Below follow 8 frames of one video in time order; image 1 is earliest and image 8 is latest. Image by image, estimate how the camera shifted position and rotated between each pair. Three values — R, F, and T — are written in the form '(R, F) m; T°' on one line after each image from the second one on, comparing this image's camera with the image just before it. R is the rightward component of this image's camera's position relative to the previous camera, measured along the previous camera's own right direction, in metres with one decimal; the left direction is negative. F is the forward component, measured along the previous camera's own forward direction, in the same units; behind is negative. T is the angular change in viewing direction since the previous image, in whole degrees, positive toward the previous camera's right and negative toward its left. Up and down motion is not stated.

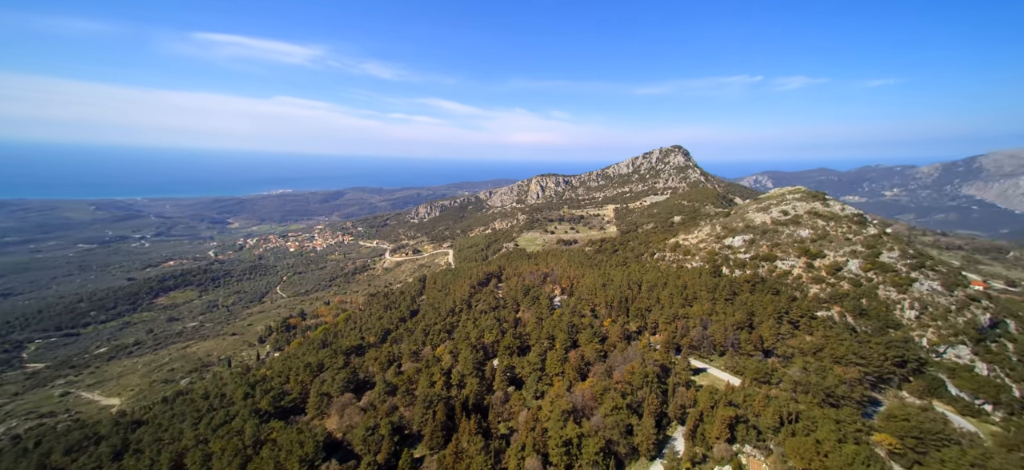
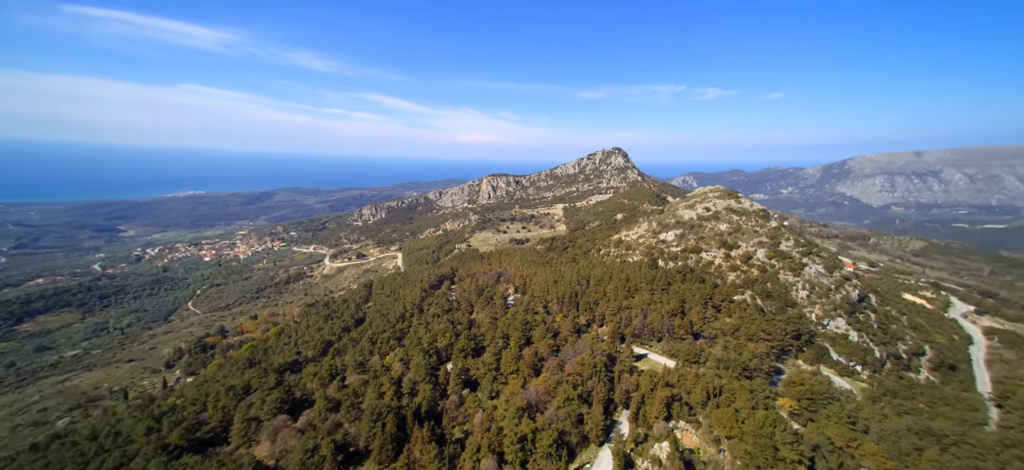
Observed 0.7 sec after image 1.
(-0.9, -0.3) m; +10°
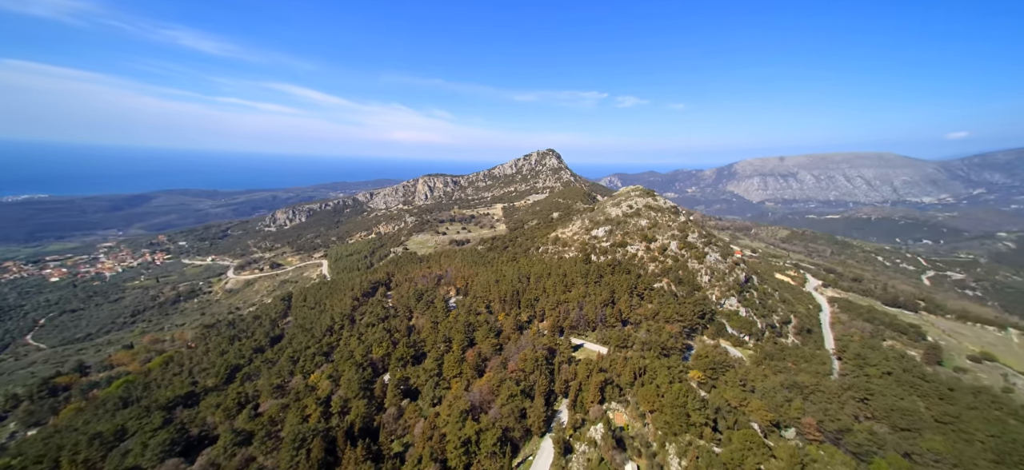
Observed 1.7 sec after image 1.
(-1.1, -0.1) m; +13°
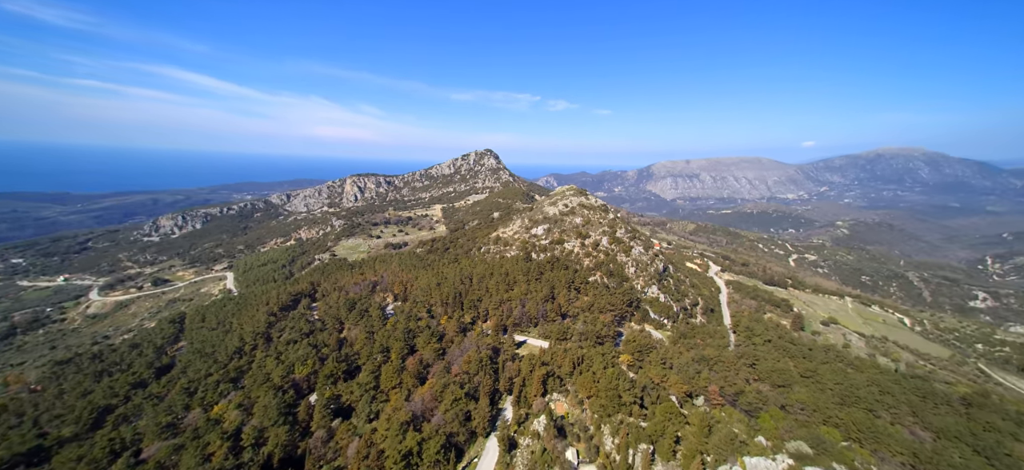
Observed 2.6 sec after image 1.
(-1.1, +0.2) m; +12°
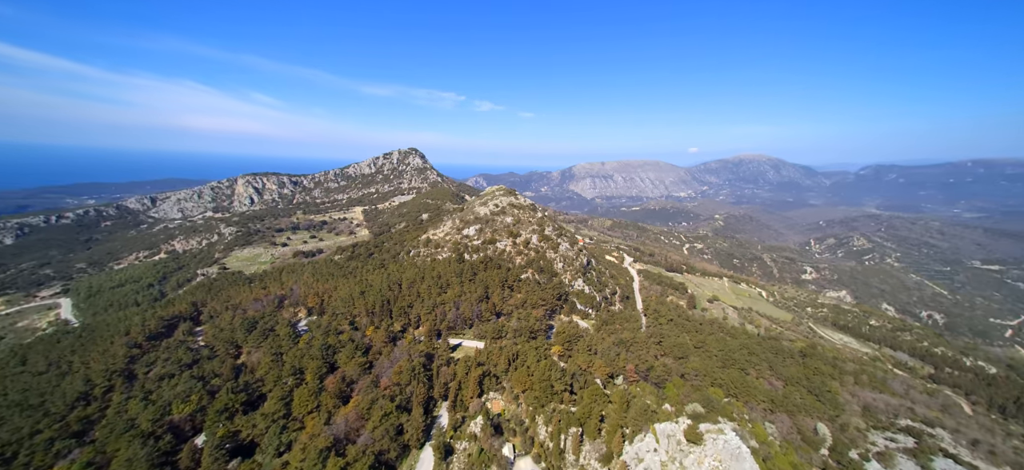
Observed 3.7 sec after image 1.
(-1.2, +0.4) m; +14°
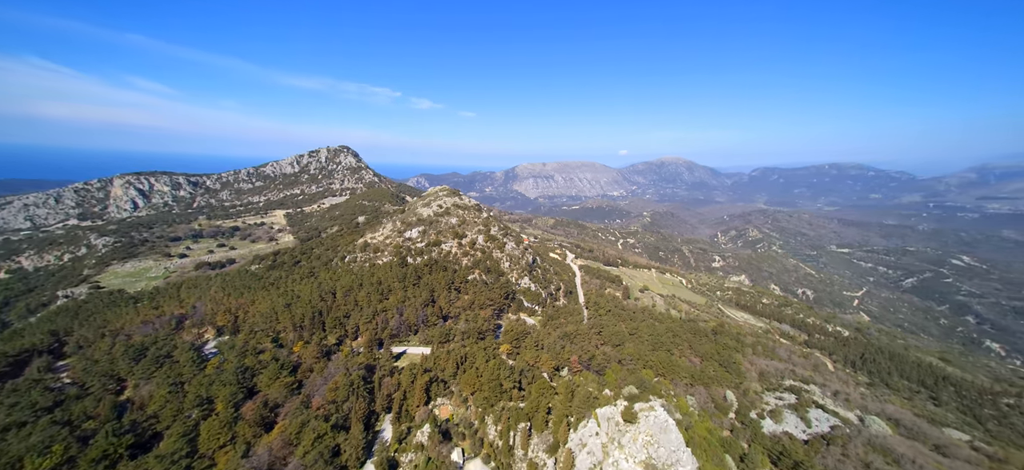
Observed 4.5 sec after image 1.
(-0.8, +0.6) m; +11°
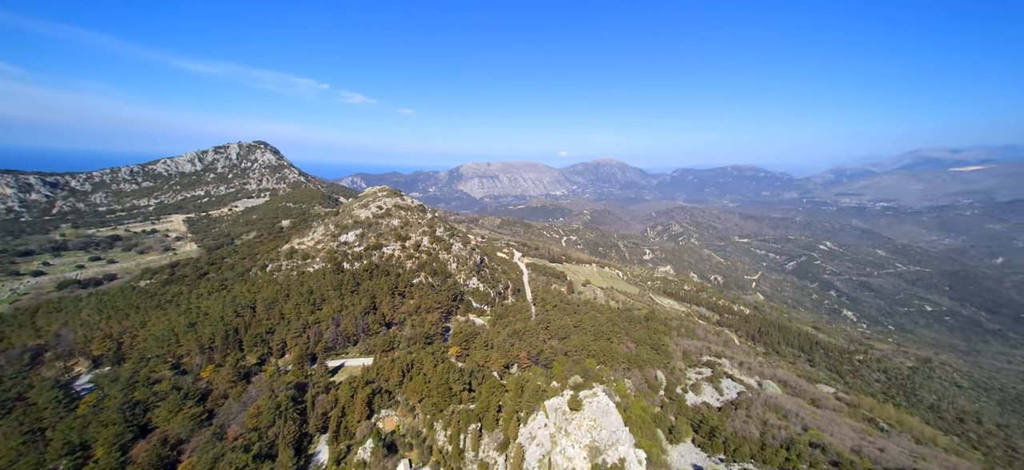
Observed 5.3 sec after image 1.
(-0.8, +0.8) m; +10°
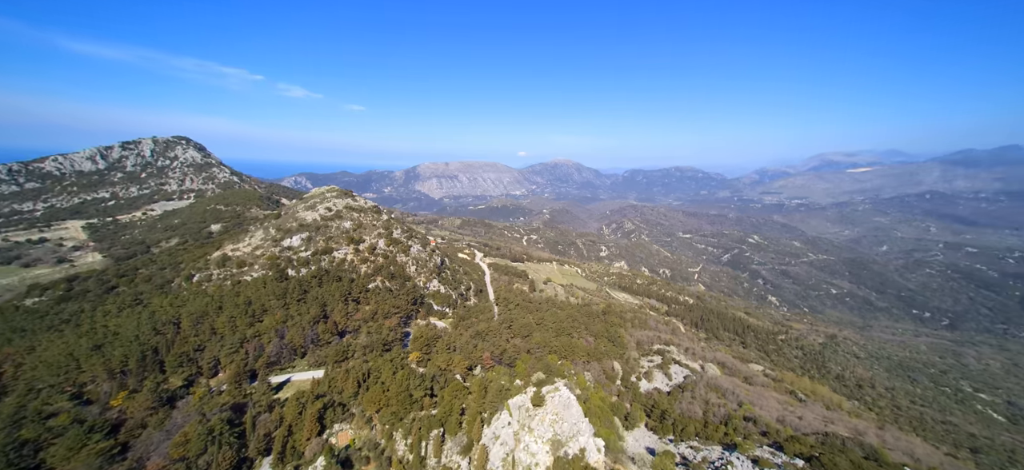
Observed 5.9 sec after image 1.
(-0.5, +0.7) m; +7°
